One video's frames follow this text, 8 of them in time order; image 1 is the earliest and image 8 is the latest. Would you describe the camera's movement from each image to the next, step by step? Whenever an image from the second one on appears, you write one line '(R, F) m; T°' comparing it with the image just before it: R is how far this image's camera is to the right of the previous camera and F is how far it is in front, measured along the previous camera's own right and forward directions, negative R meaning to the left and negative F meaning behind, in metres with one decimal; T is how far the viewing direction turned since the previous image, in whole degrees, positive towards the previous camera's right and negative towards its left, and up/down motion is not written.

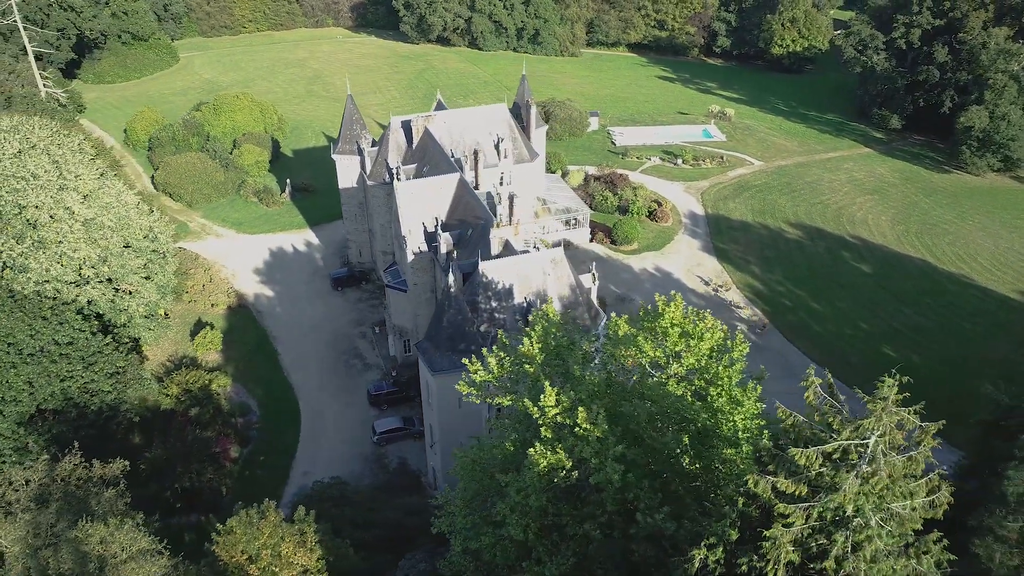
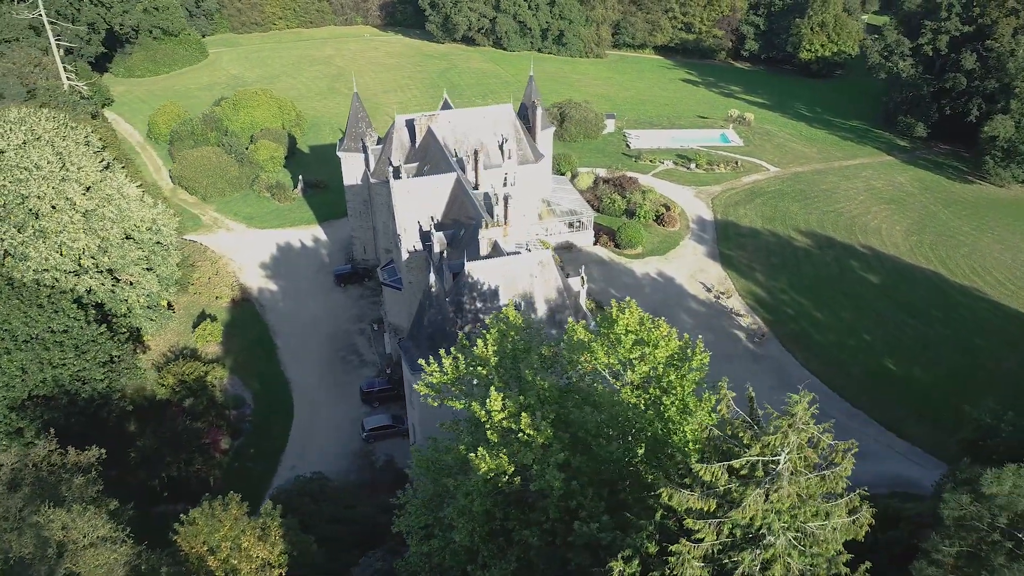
(+2.0, +0.2) m; -2°
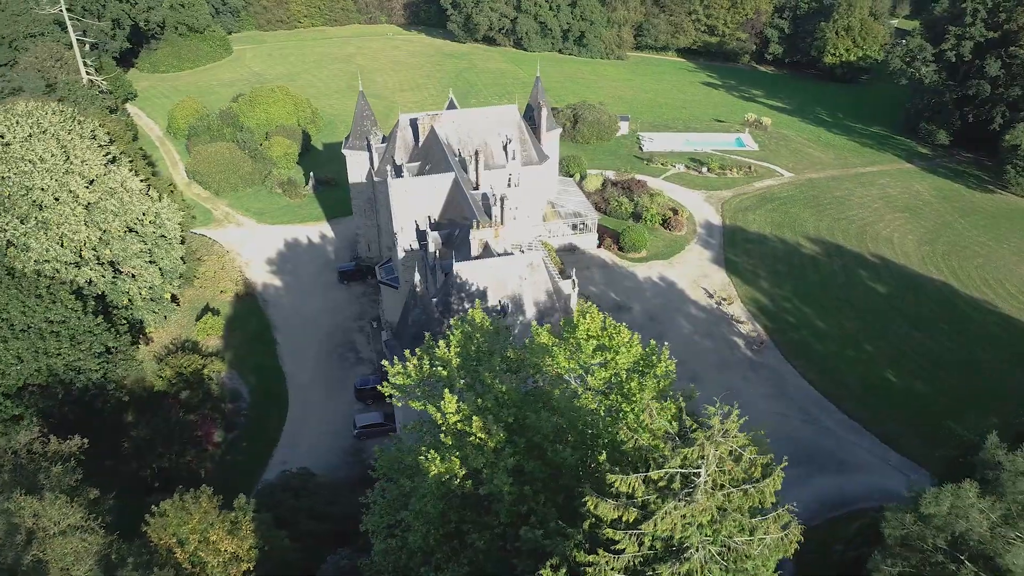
(+1.6, +0.1) m; -2°
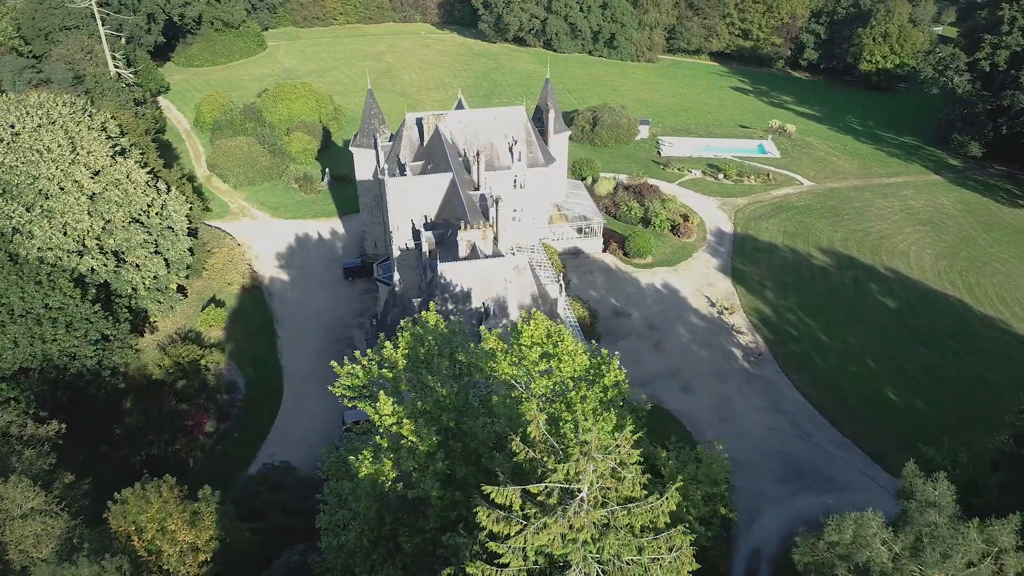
(+2.3, +0.2) m; -3°
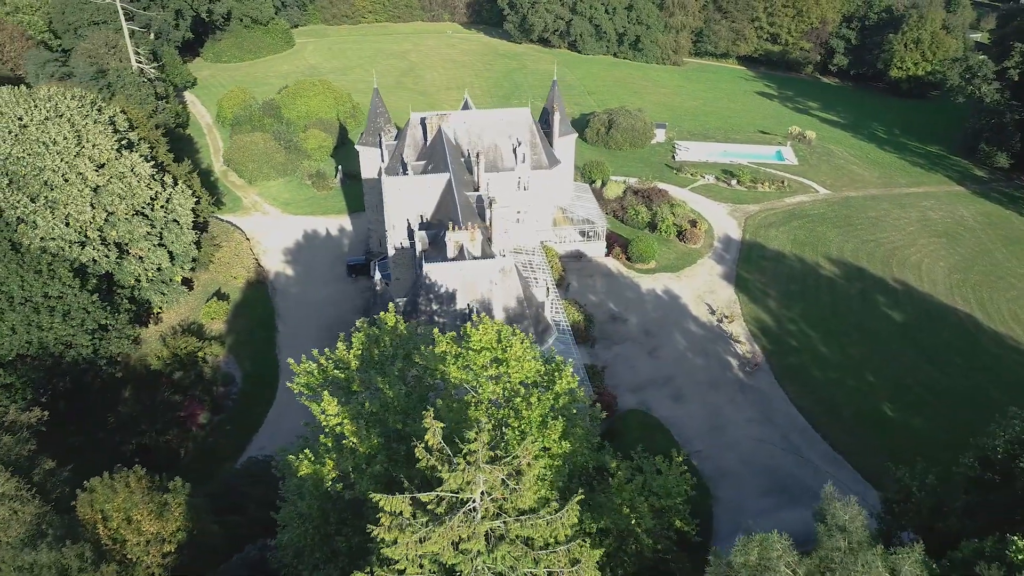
(+2.0, +0.2) m; -2°
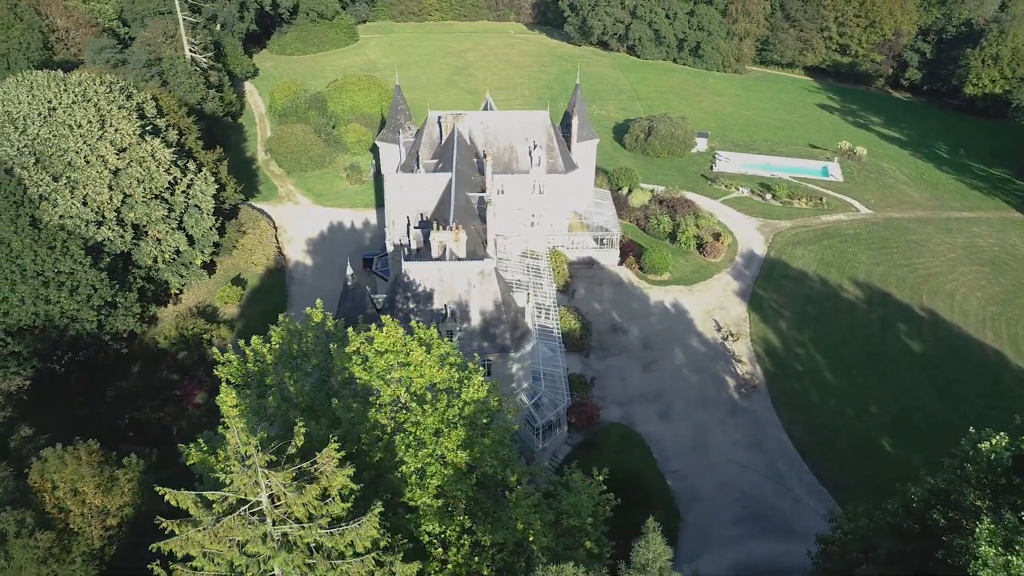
(+4.0, +0.5) m; -5°
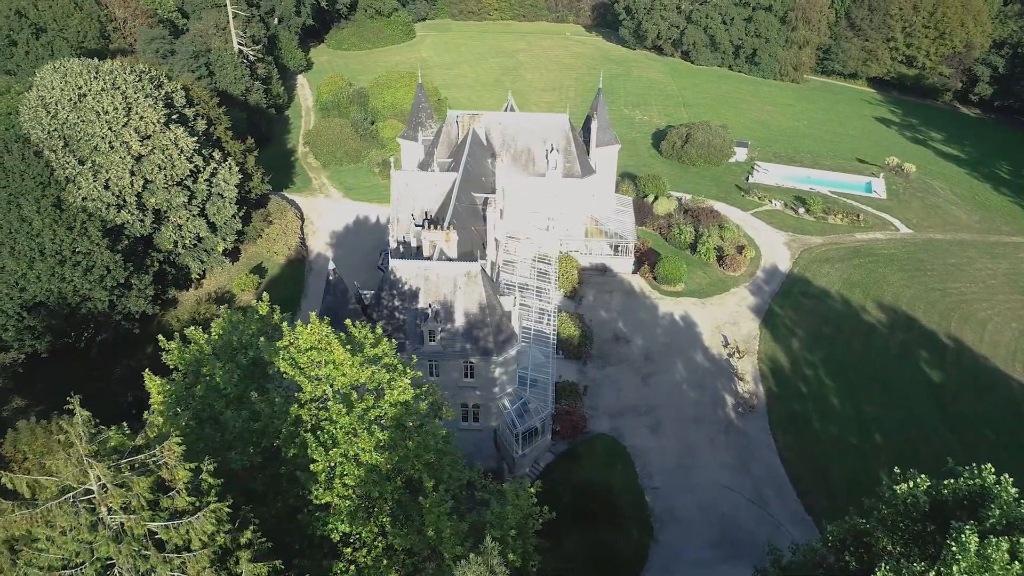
(+3.3, +0.4) m; -5°
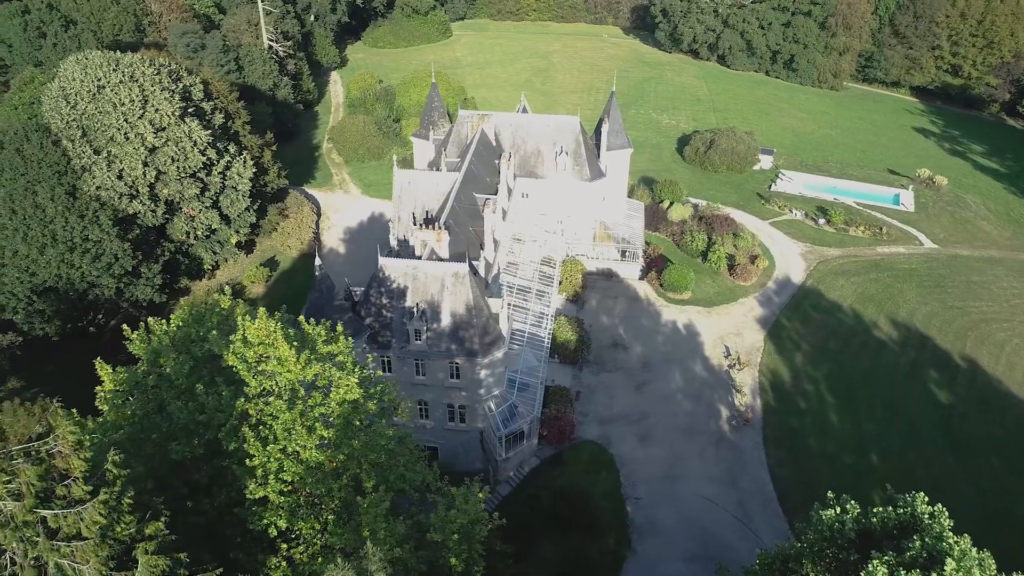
(+2.3, +0.2) m; -3°
